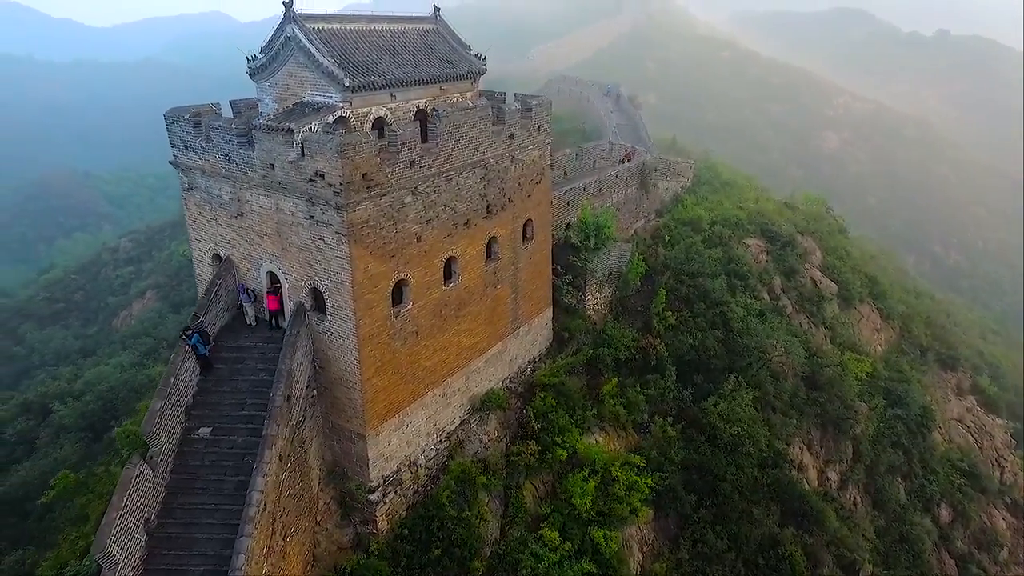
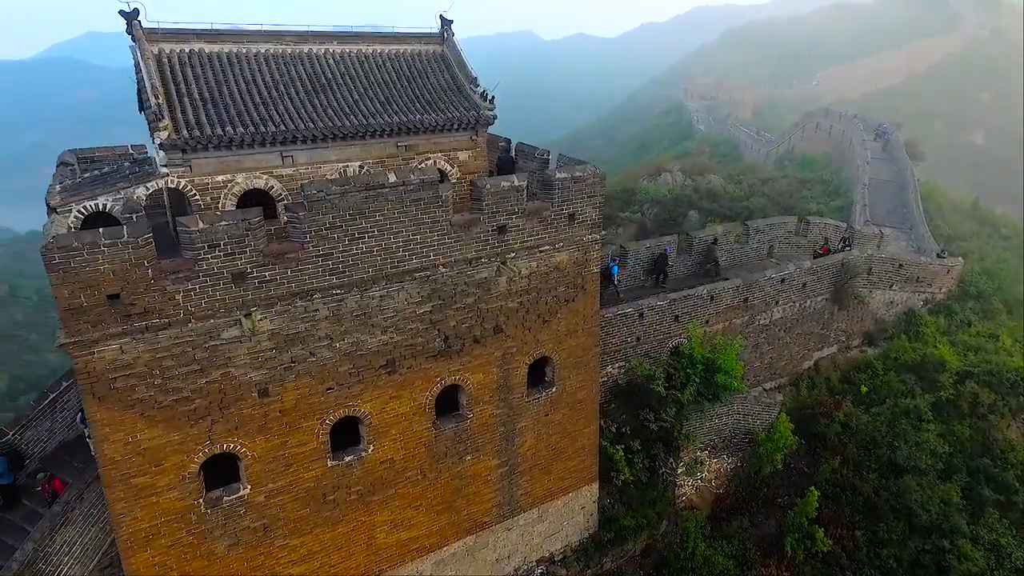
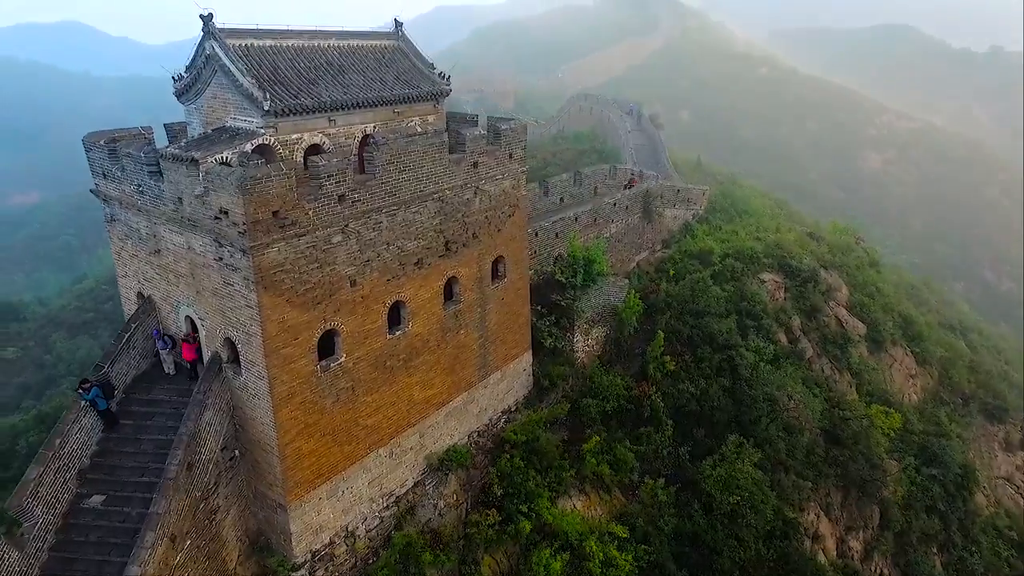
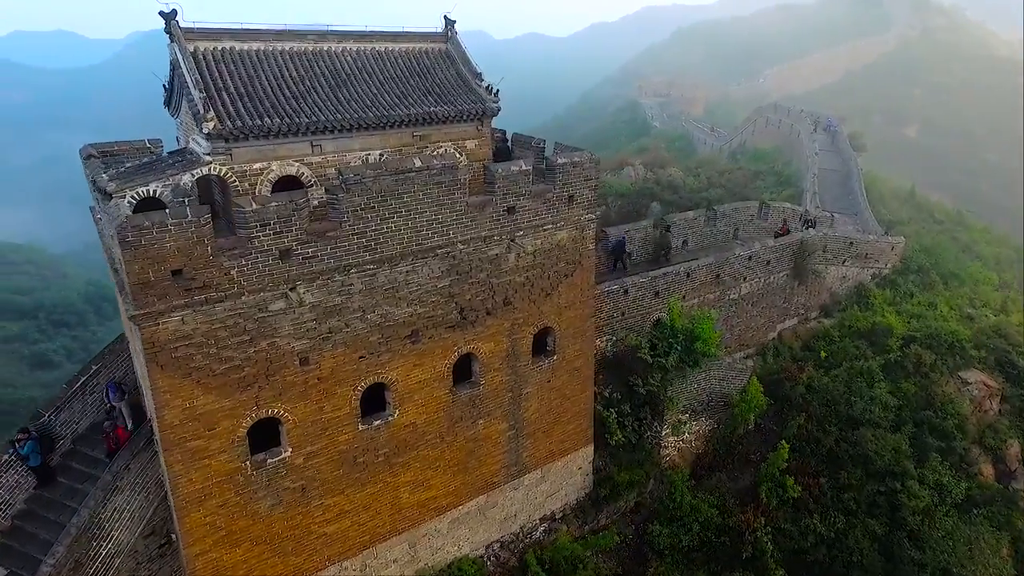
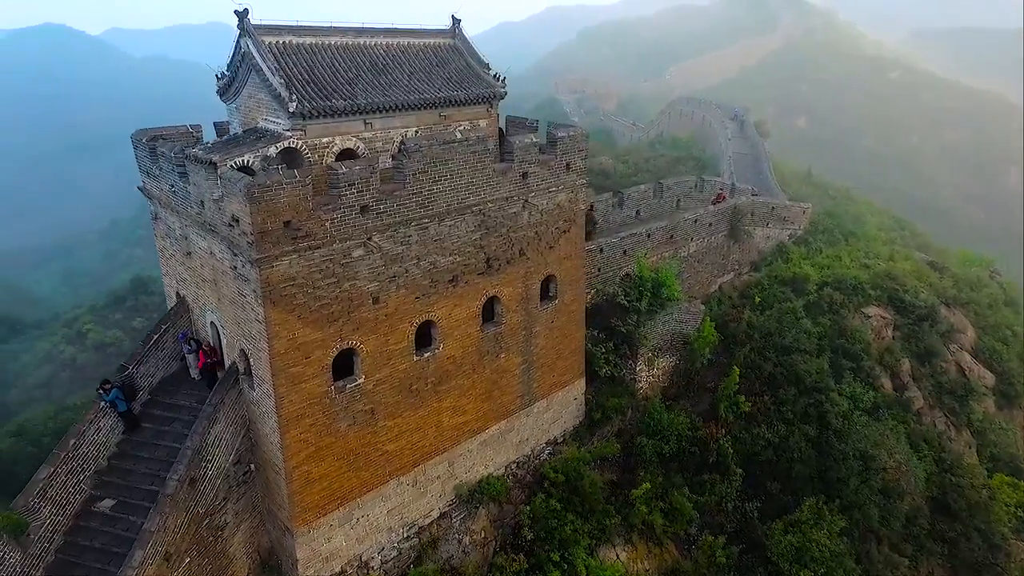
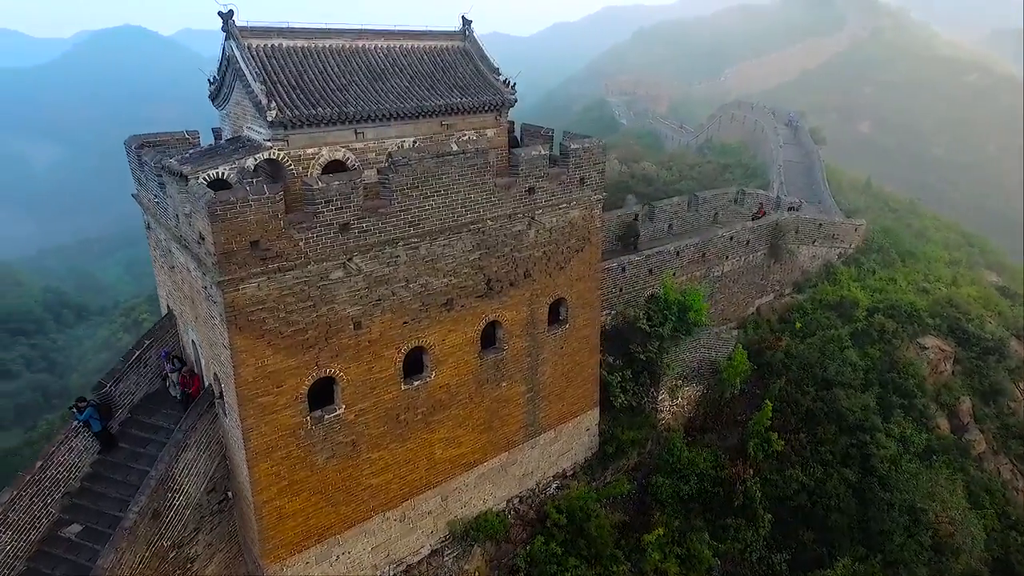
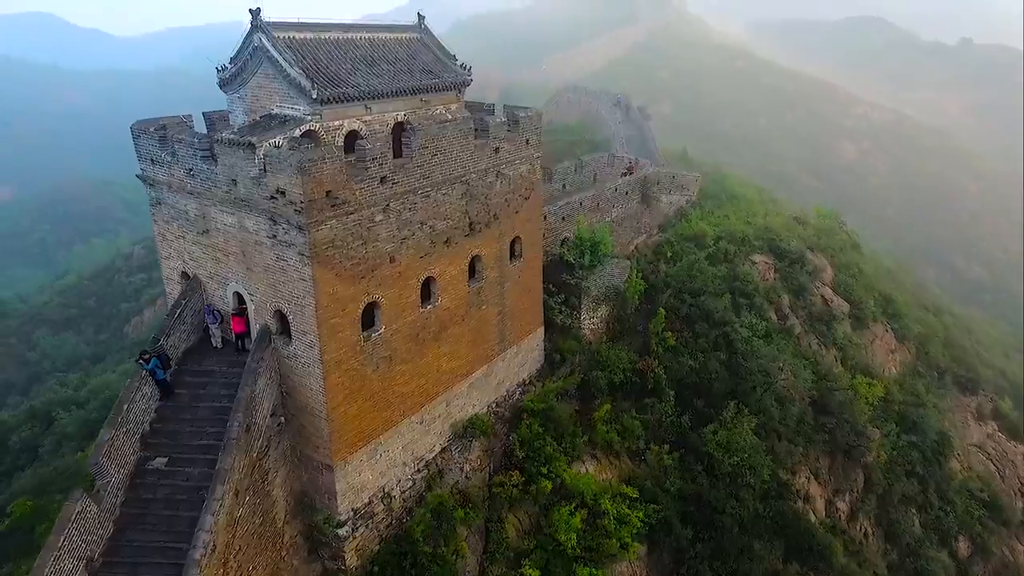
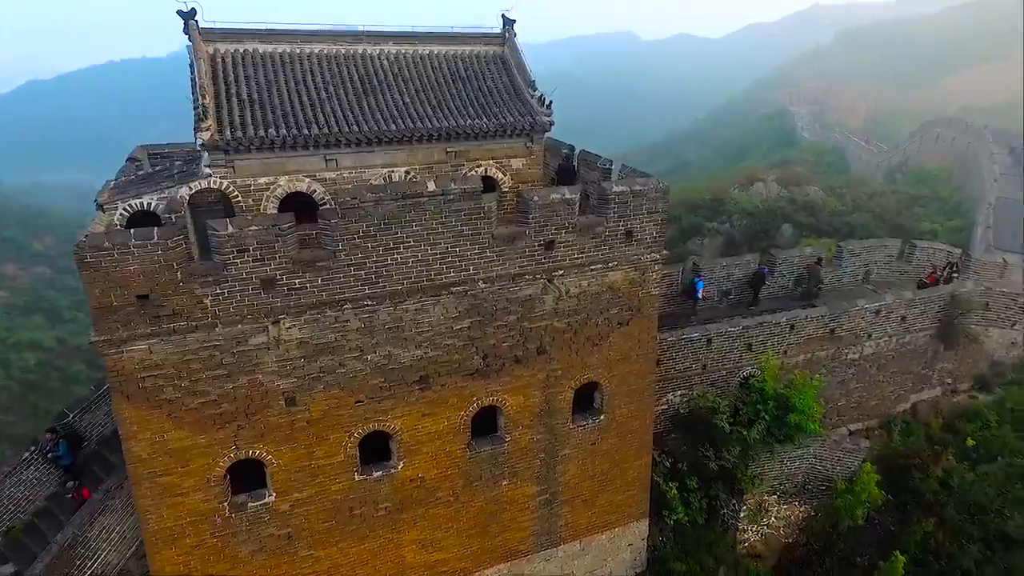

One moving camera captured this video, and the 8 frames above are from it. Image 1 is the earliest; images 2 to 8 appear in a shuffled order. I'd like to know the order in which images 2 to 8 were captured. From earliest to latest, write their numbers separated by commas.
7, 3, 5, 6, 4, 2, 8
